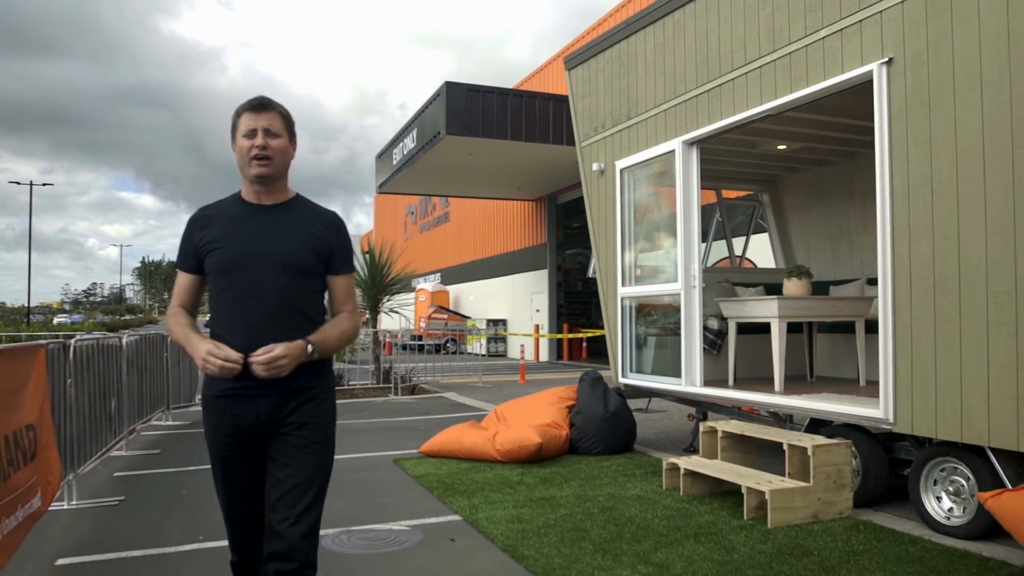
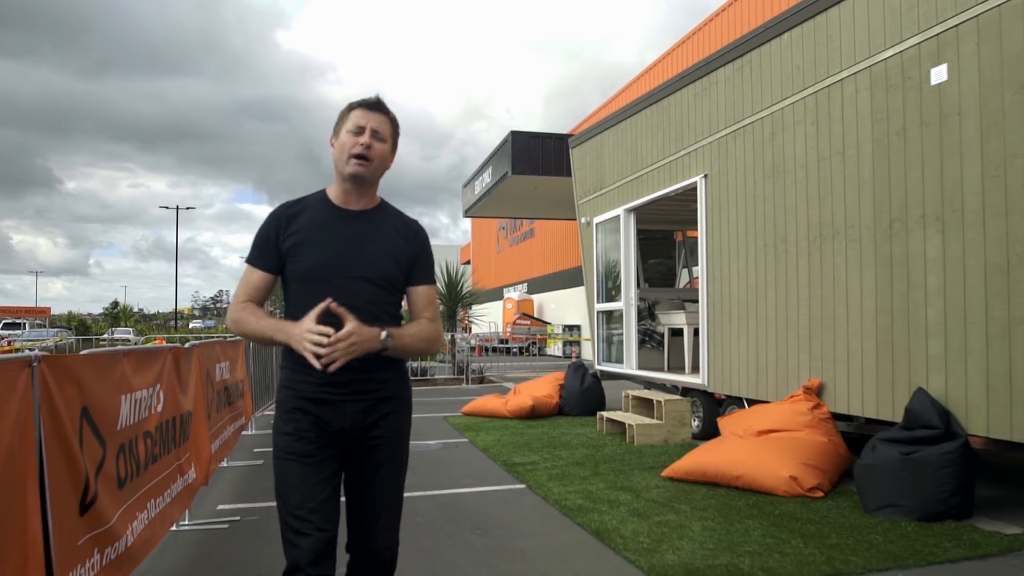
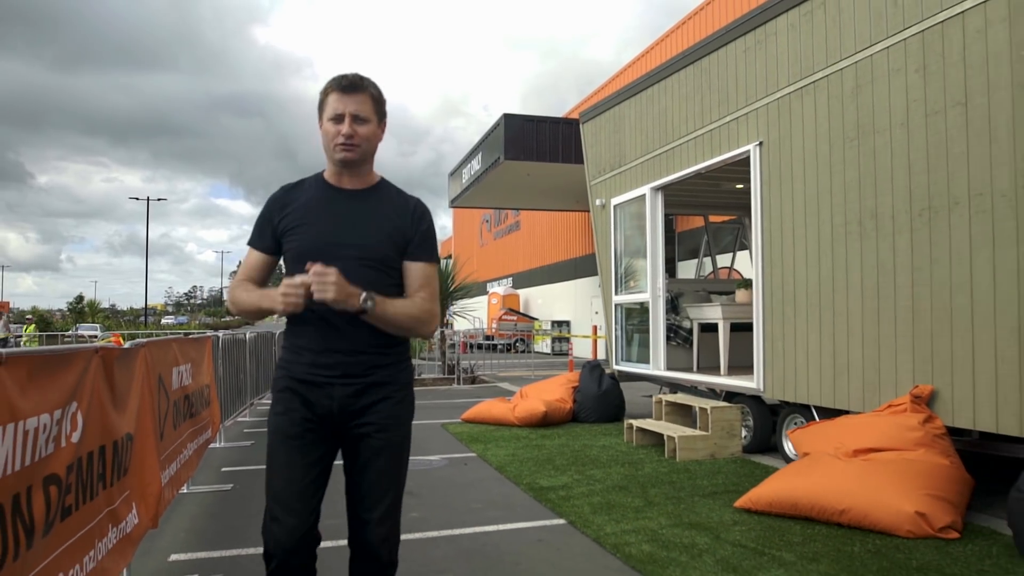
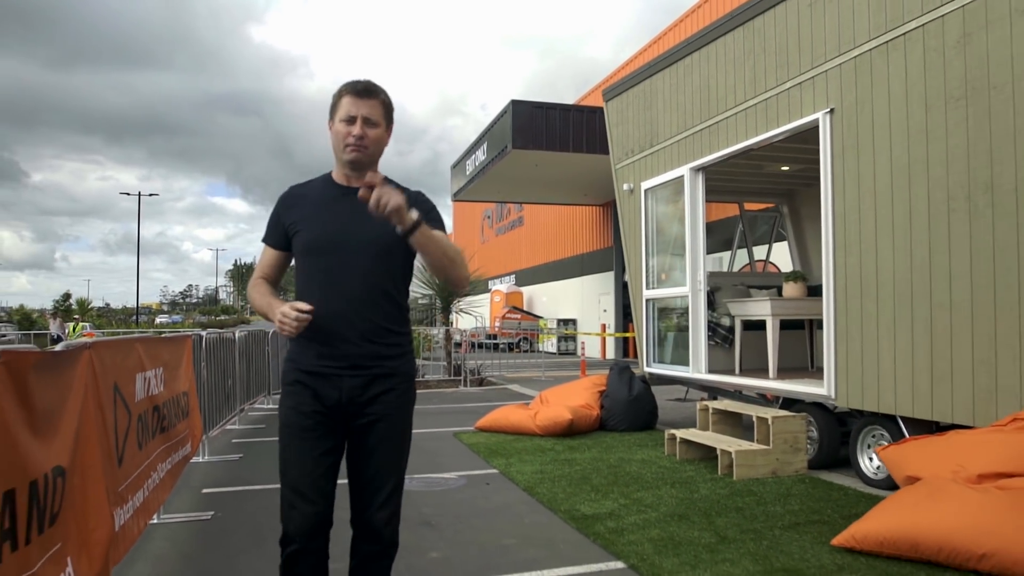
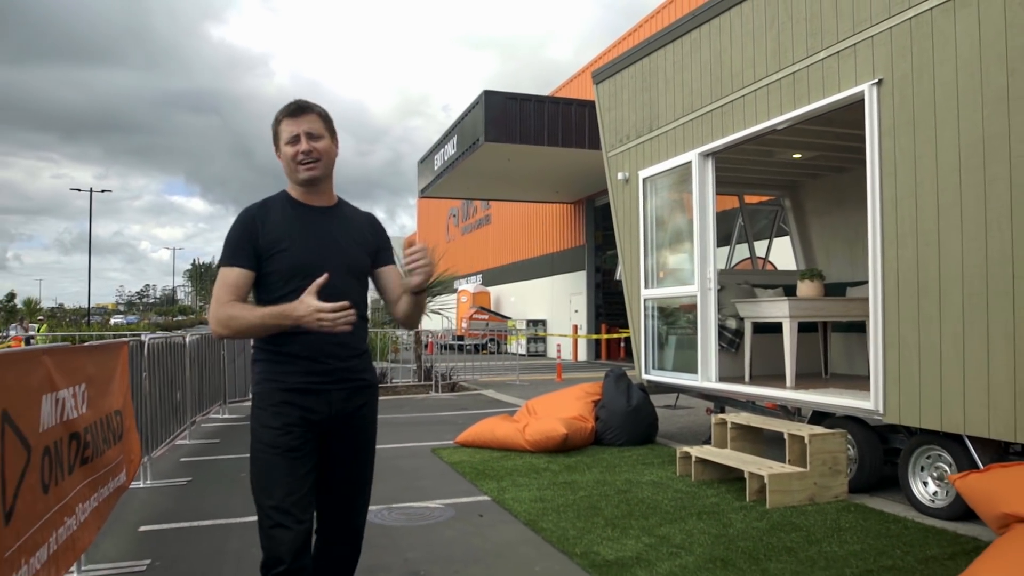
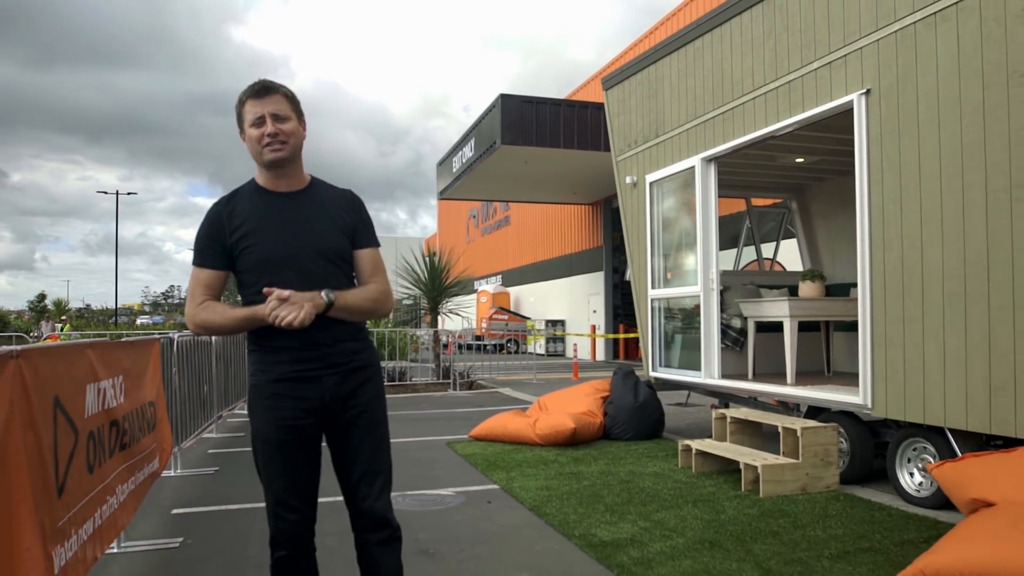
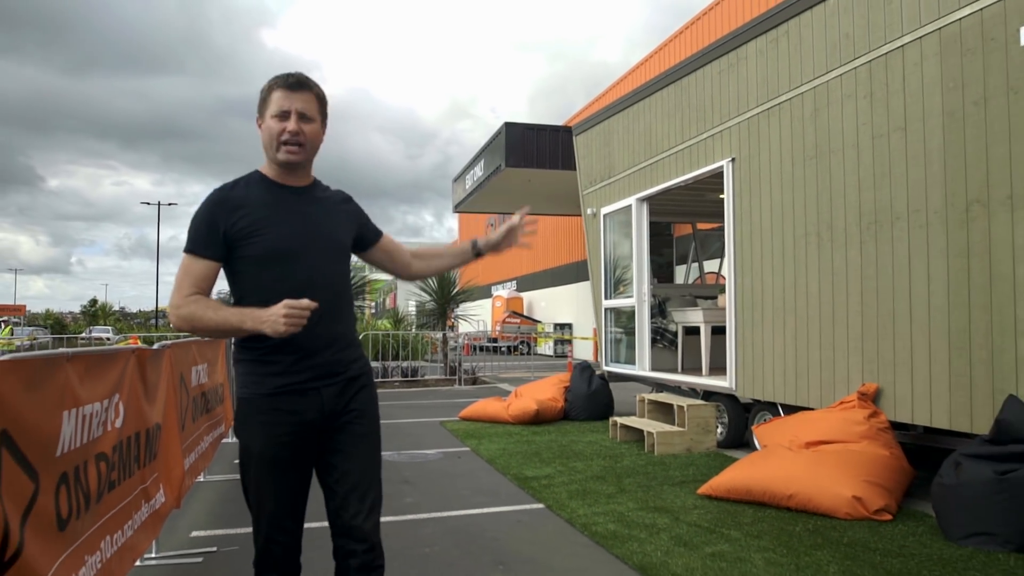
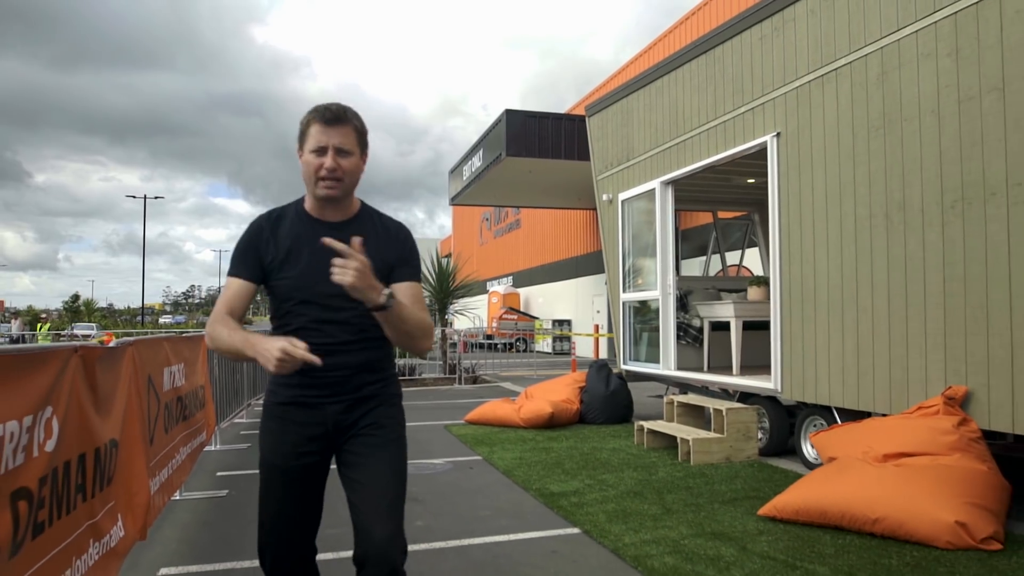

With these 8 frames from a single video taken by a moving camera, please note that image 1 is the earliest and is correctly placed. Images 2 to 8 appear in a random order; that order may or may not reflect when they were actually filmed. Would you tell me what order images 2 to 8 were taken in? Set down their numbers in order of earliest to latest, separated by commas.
5, 6, 4, 8, 3, 7, 2
